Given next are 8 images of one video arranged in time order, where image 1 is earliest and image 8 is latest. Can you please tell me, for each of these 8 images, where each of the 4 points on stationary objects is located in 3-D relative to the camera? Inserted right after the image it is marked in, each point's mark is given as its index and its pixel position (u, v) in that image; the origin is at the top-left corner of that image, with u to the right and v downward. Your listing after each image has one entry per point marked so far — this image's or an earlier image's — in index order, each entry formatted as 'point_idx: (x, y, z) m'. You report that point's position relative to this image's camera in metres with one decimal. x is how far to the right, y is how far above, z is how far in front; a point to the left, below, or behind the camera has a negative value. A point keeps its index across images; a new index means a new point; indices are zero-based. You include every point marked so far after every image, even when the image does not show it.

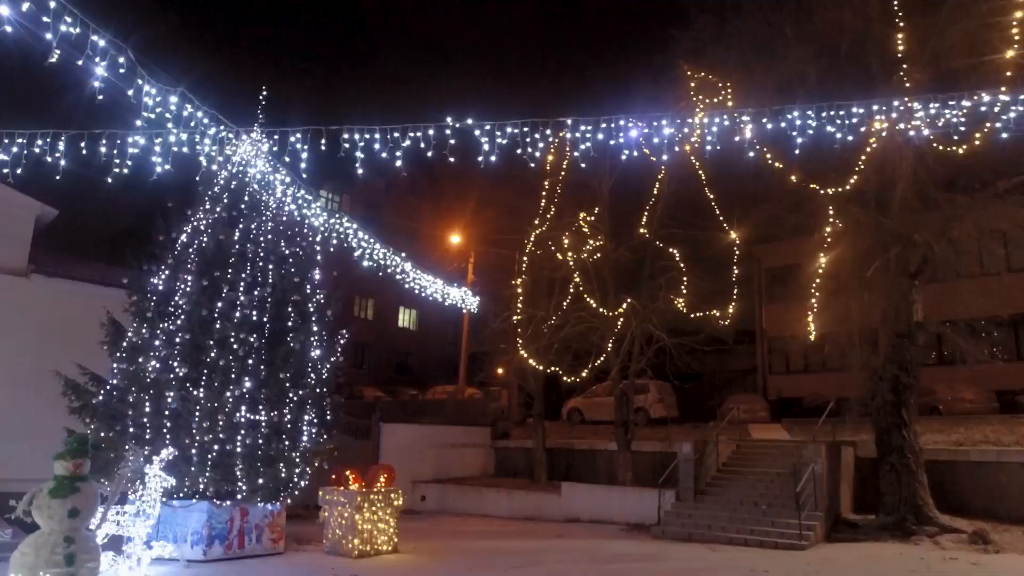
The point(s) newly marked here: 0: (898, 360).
0: (+6.9, -1.3, +13.5) m
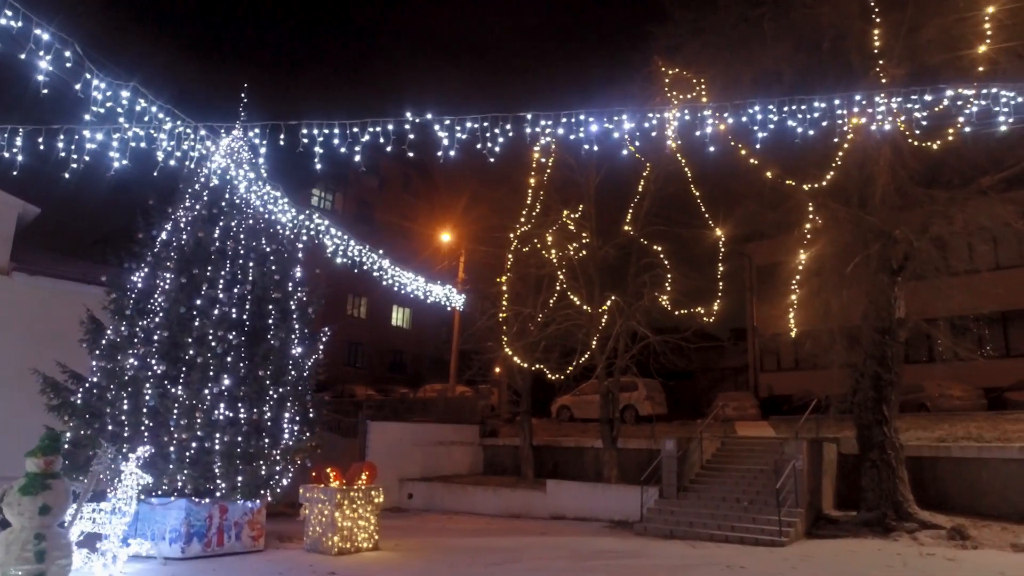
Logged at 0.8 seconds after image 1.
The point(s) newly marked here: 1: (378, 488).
0: (+6.5, -1.2, +13.5) m
1: (-2.3, -3.5, +13.3) m
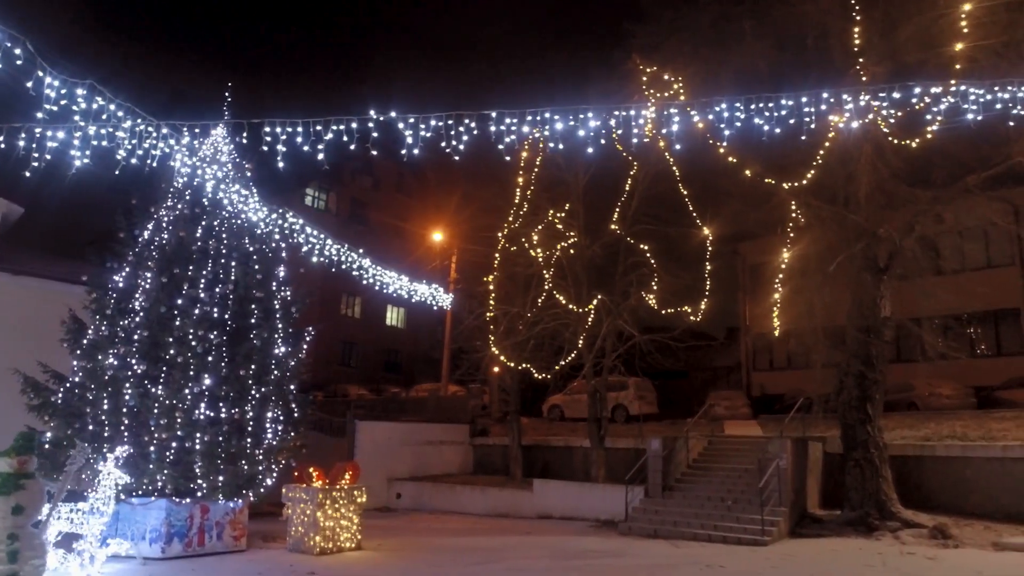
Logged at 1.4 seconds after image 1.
0: (+6.2, -1.2, +13.5) m
1: (-2.6, -3.5, +13.2) m
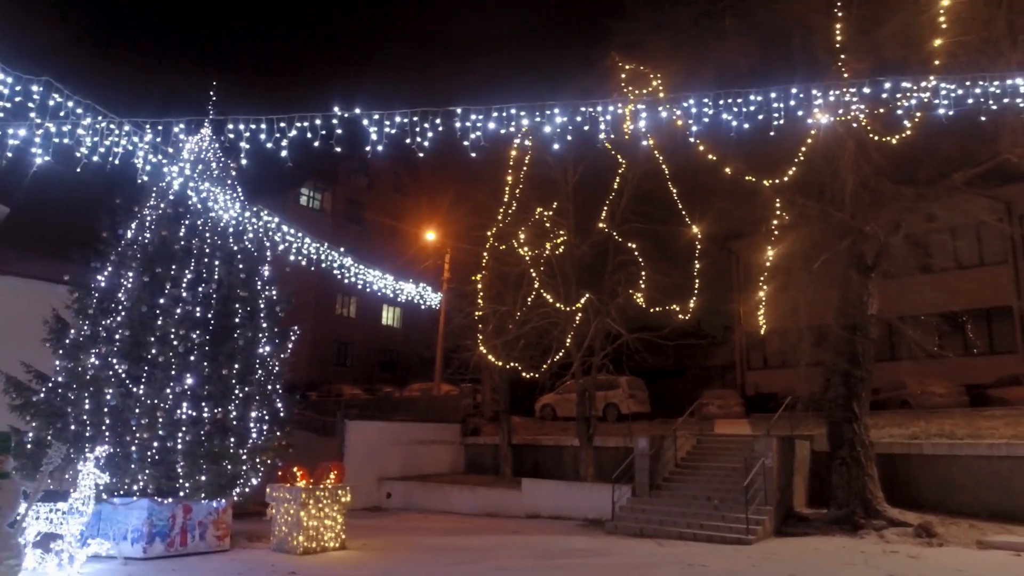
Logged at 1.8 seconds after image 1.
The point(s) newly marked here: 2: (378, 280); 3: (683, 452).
0: (+6.0, -1.2, +13.4) m
1: (-2.9, -3.5, +13.2) m
2: (-3.2, +0.2, +17.4) m
3: (+3.6, -3.4, +15.9) m
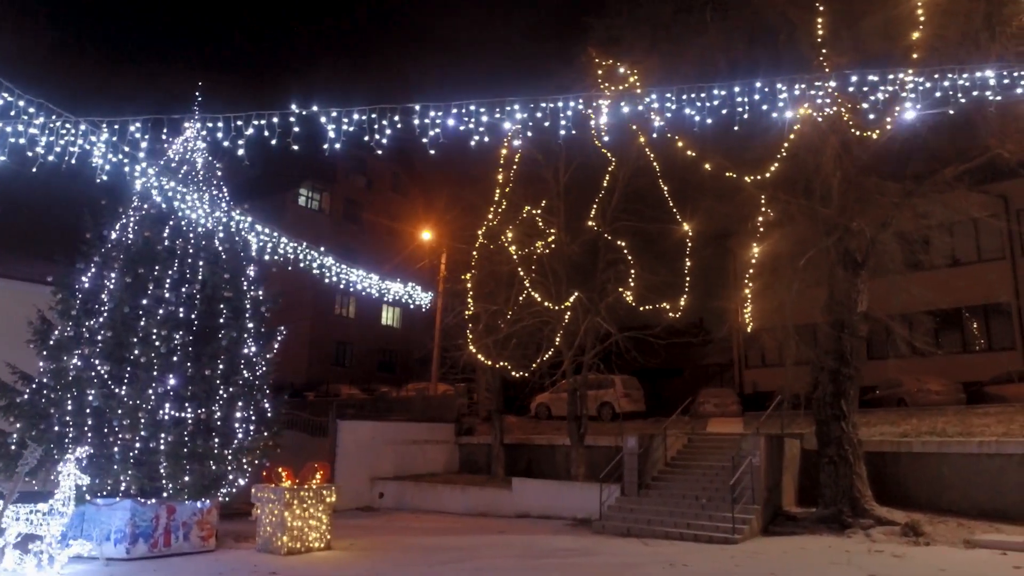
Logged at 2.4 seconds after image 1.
0: (+5.7, -1.1, +13.3) m
1: (-3.2, -3.5, +13.2) m
2: (-3.5, +0.2, +17.4) m
3: (+3.4, -3.4, +15.8) m
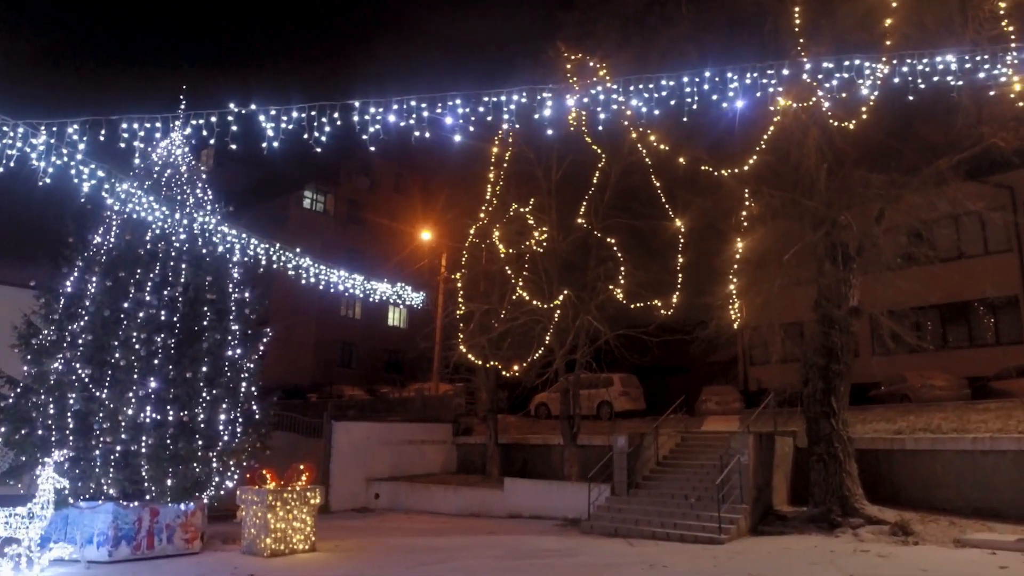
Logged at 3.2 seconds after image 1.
0: (+5.4, -1.0, +13.0) m
1: (-3.4, -3.5, +13.1) m
2: (-3.7, +0.2, +17.4) m
3: (+3.2, -3.3, +15.6) m
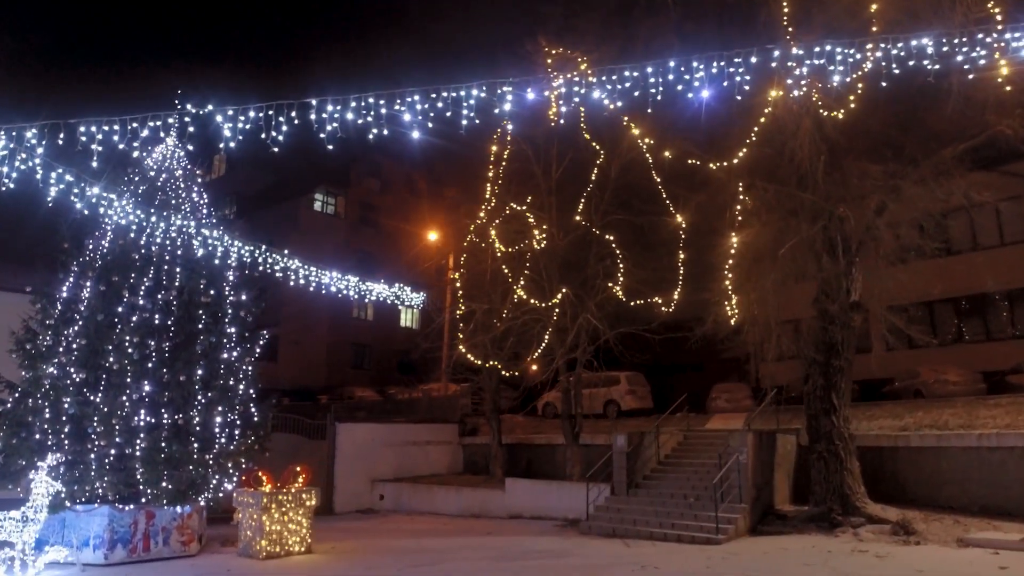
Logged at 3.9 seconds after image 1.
0: (+5.3, -0.9, +12.8) m
1: (-3.5, -3.5, +13.1) m
2: (-3.7, +0.1, +17.3) m
3: (+3.2, -3.3, +15.4) m
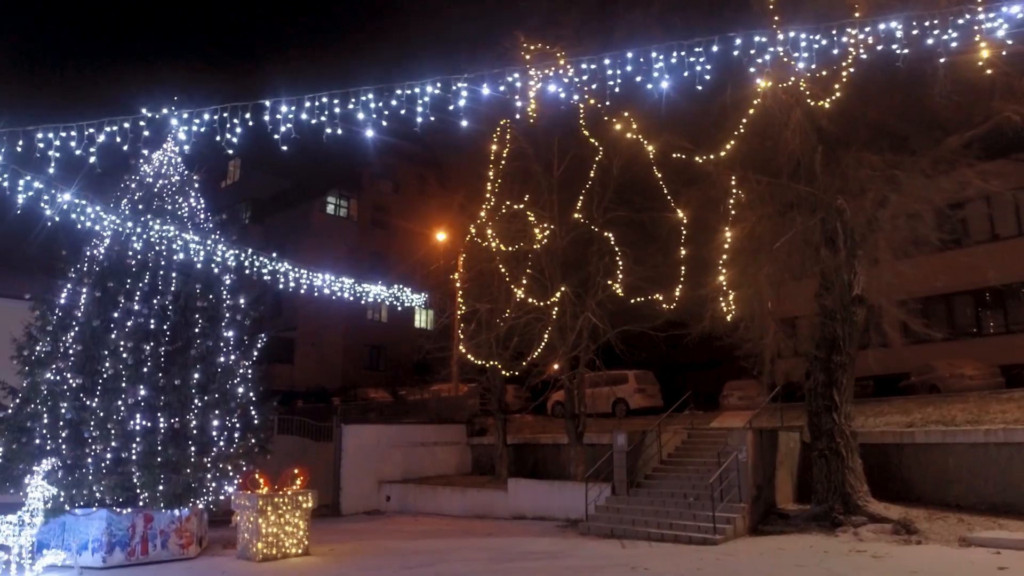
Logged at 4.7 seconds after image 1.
0: (+5.2, -0.8, +12.5) m
1: (-3.6, -3.6, +13.1) m
2: (-3.7, +0.1, +17.4) m
3: (+3.2, -3.2, +15.2) m
